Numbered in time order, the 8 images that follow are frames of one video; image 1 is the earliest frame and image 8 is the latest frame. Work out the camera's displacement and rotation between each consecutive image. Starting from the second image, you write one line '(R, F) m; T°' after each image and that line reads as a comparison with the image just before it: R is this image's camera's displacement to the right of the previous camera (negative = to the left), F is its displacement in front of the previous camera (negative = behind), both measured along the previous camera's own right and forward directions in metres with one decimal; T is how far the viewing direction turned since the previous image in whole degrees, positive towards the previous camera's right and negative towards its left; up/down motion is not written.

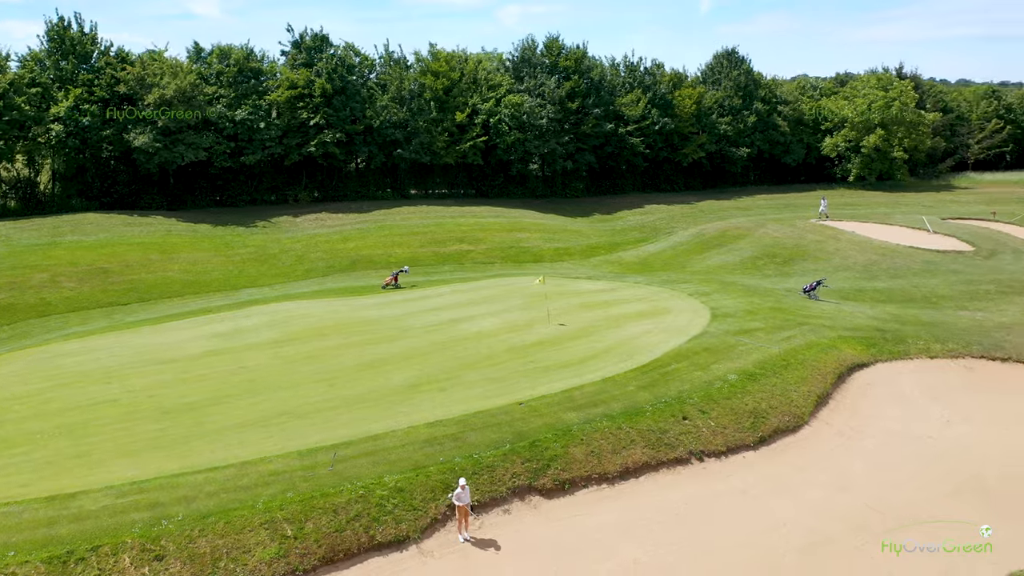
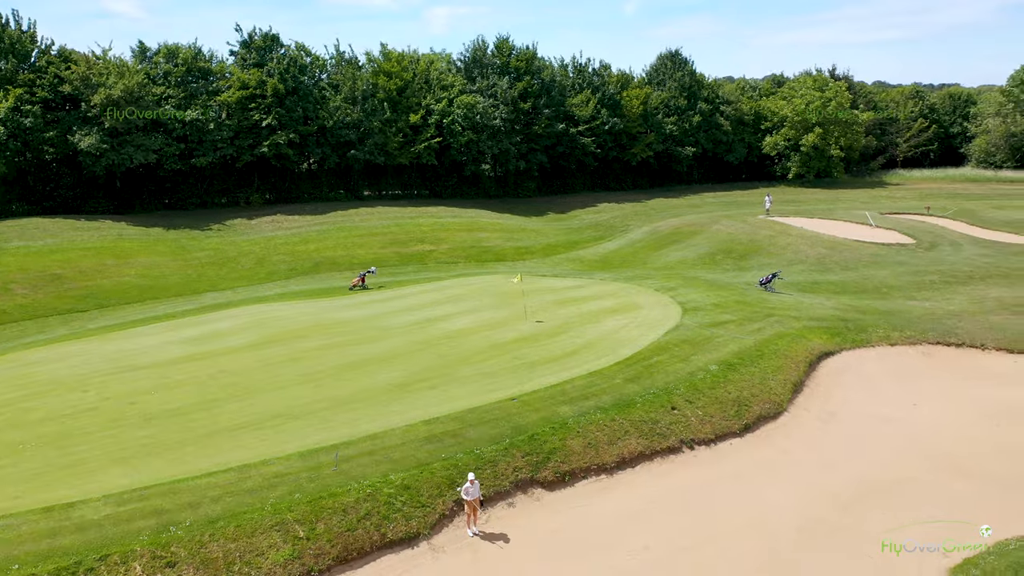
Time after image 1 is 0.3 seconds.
(-1.1, -0.1) m; +5°
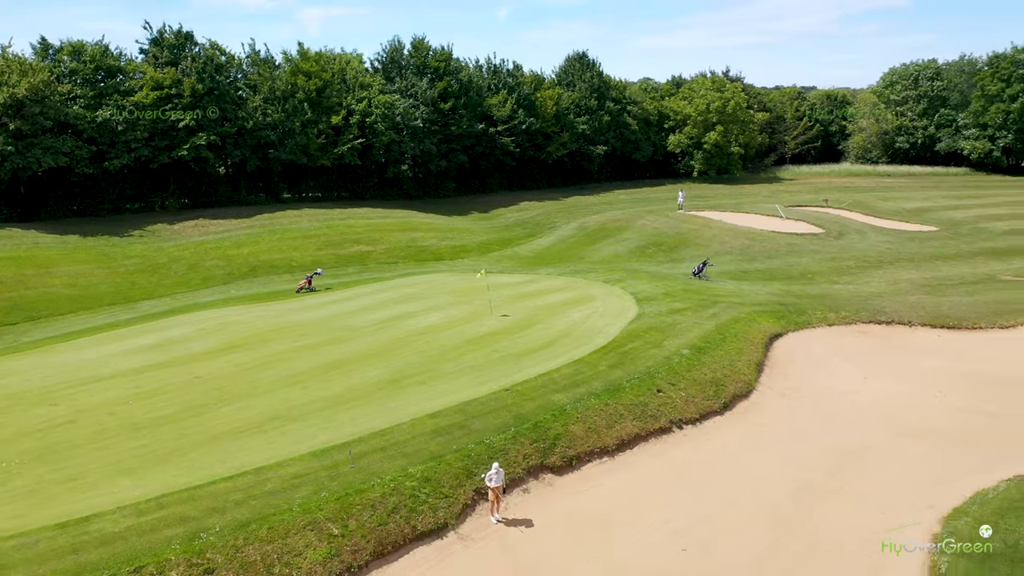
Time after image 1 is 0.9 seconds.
(-2.1, -0.1) m; +8°
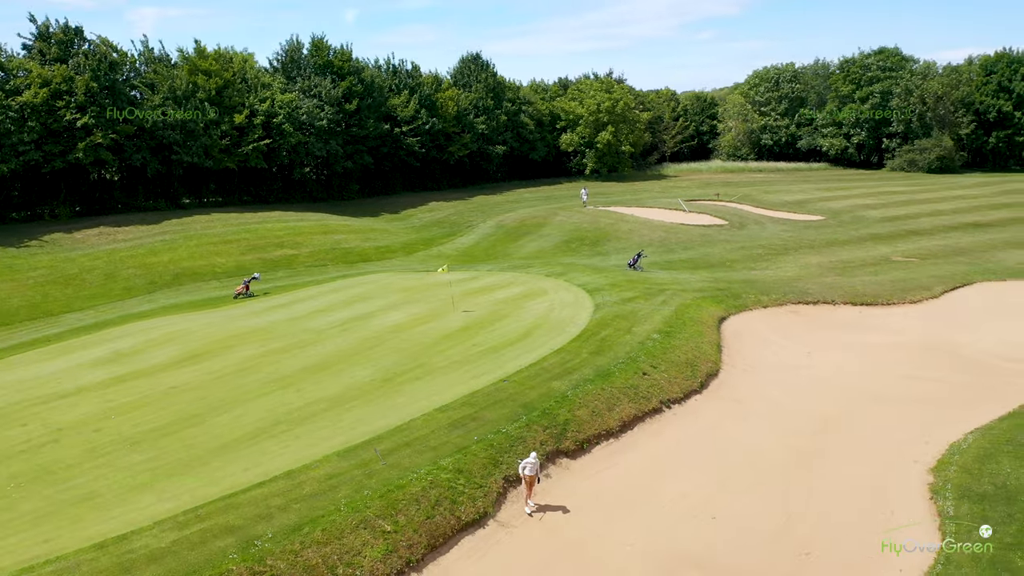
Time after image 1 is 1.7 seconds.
(-2.7, 0.0) m; +10°
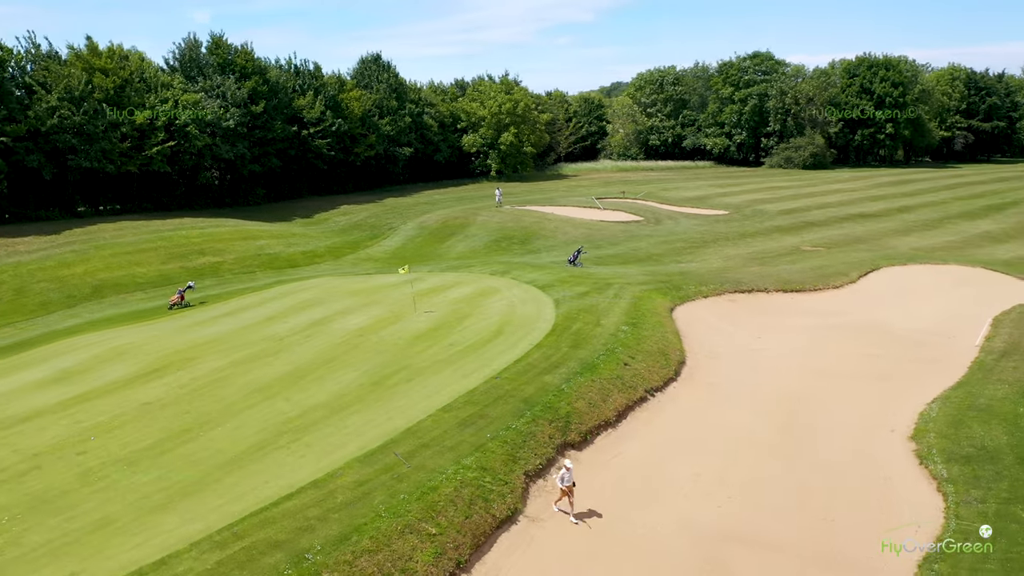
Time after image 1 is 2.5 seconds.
(-2.3, +0.2) m; +9°
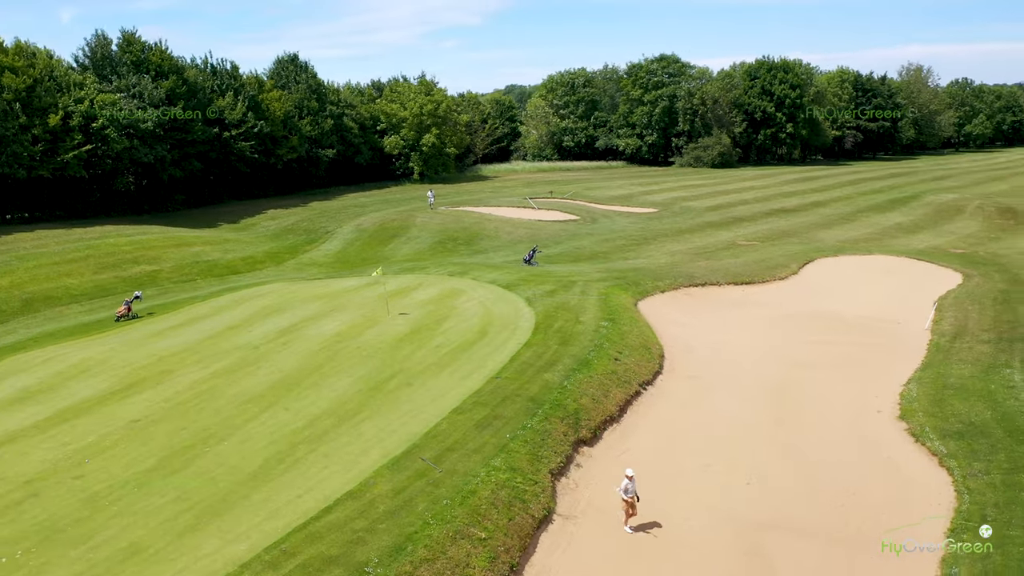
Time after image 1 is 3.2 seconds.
(-2.0, +0.3) m; +7°
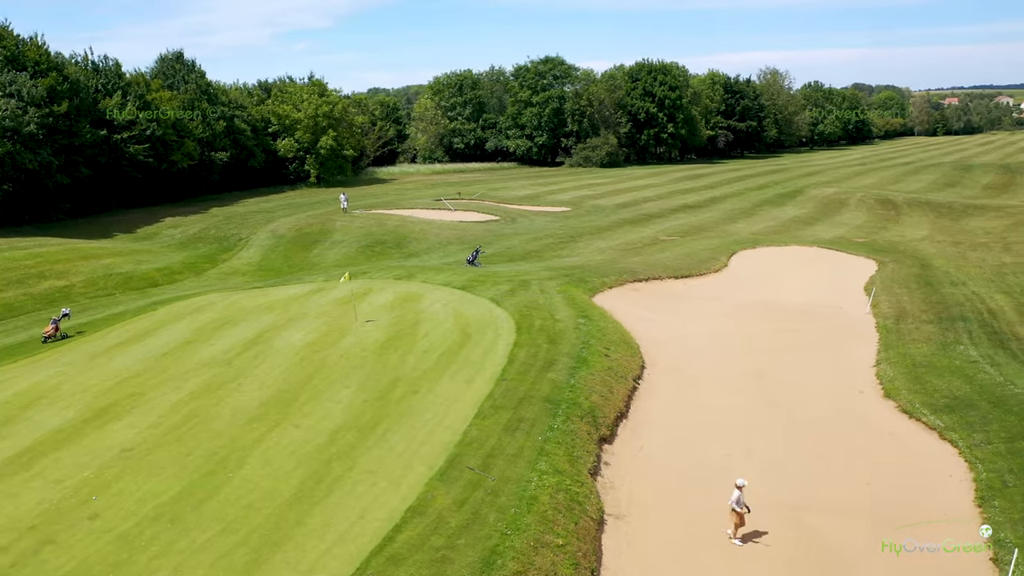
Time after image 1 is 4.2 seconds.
(-2.7, +0.7) m; +9°
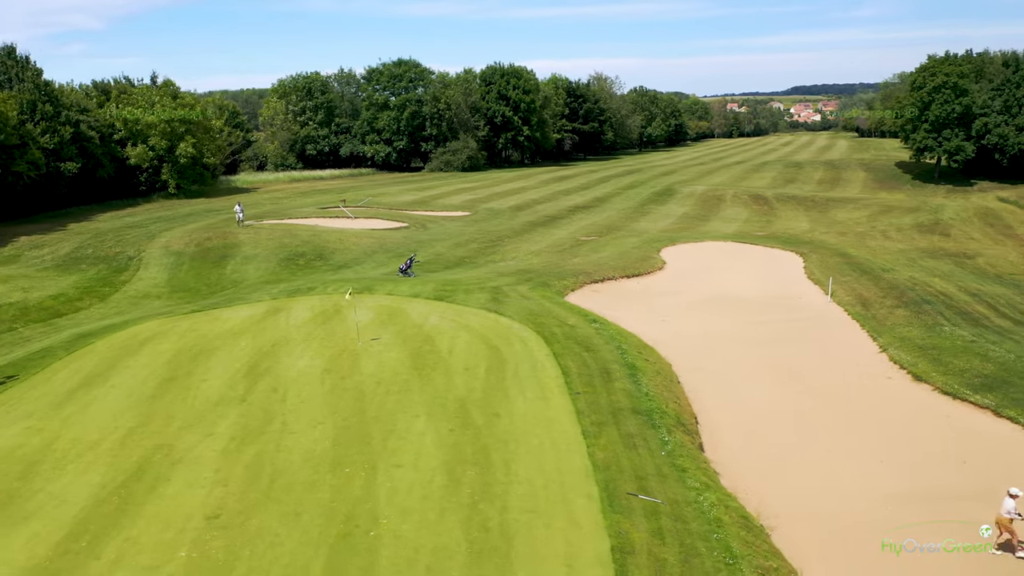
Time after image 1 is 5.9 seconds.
(-4.5, +1.8) m; +13°
